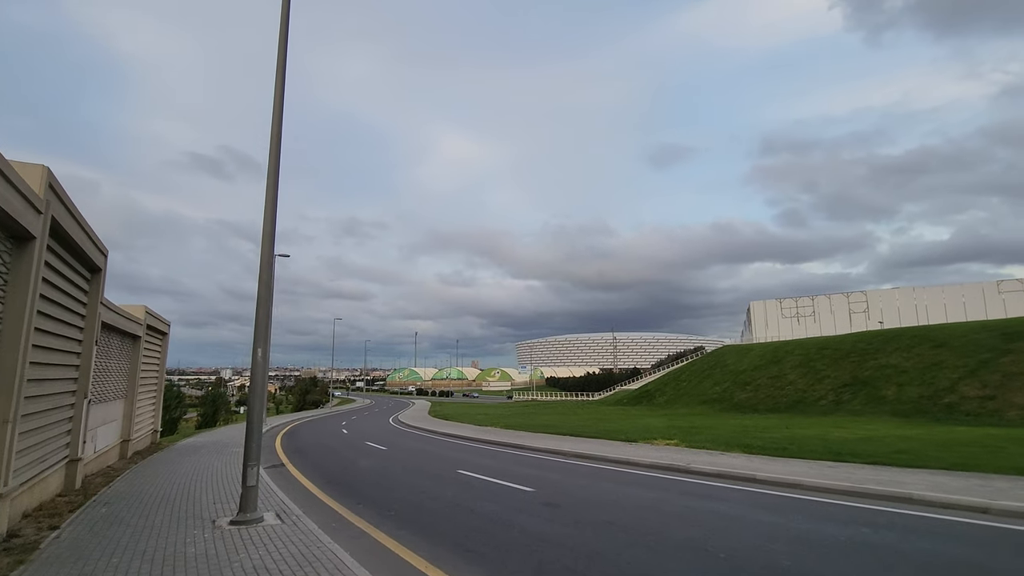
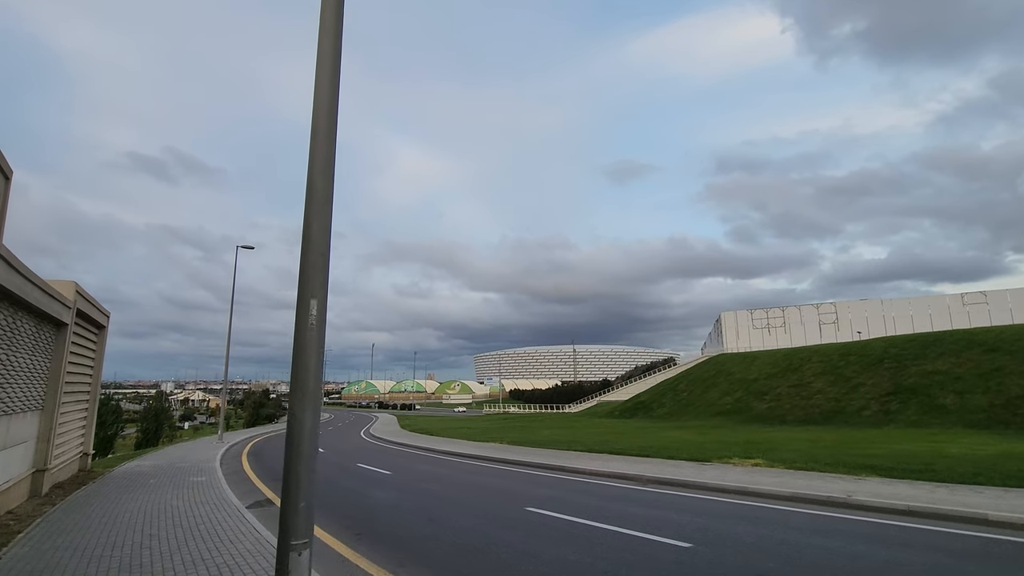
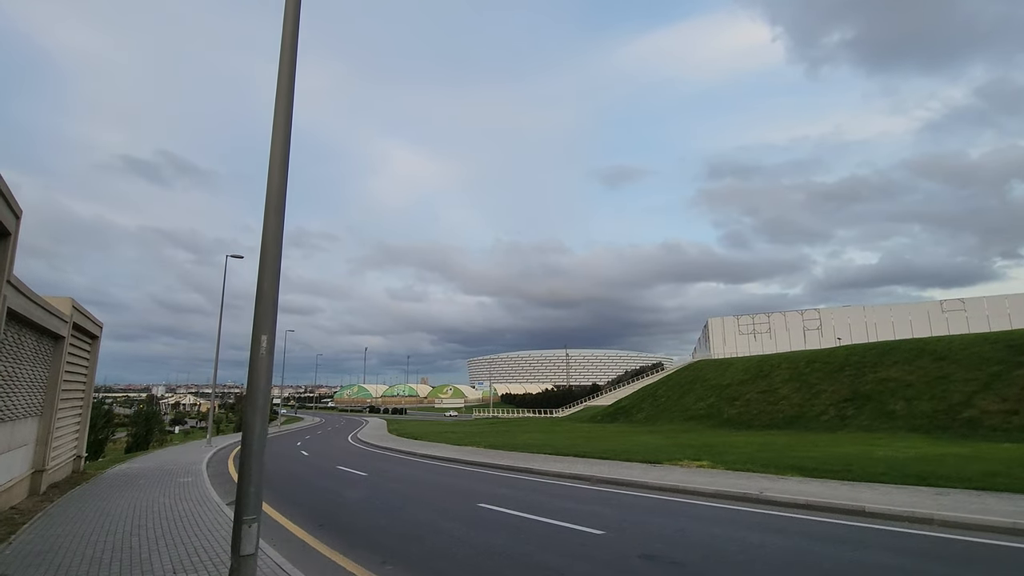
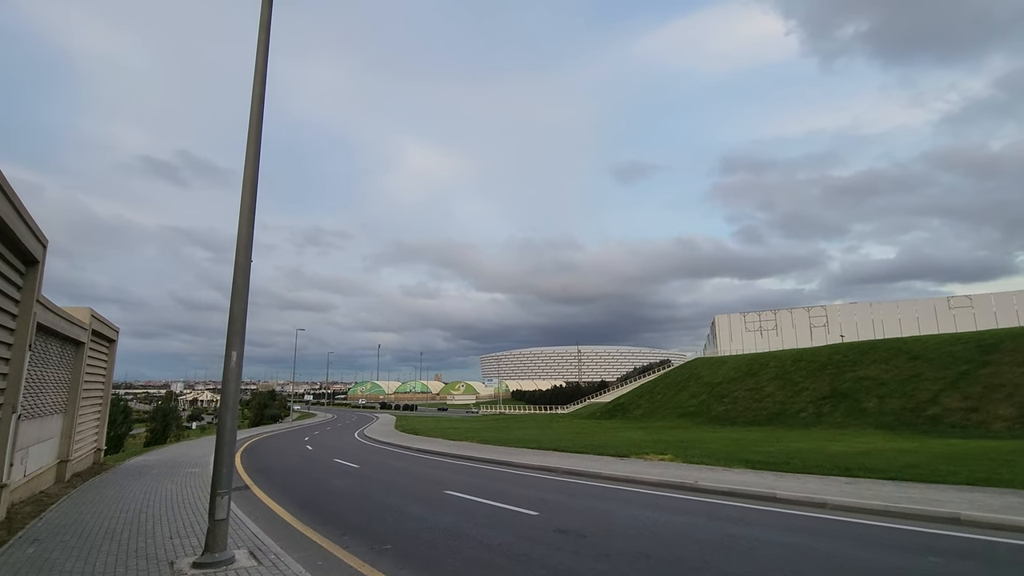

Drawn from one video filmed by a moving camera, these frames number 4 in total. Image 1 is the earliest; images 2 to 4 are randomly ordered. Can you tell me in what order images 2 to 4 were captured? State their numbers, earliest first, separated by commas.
4, 3, 2
